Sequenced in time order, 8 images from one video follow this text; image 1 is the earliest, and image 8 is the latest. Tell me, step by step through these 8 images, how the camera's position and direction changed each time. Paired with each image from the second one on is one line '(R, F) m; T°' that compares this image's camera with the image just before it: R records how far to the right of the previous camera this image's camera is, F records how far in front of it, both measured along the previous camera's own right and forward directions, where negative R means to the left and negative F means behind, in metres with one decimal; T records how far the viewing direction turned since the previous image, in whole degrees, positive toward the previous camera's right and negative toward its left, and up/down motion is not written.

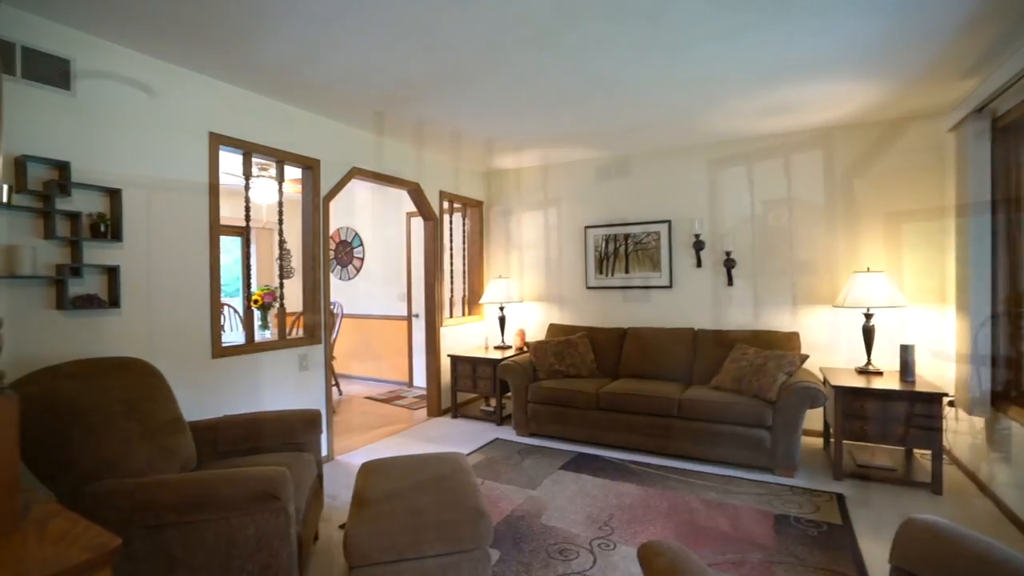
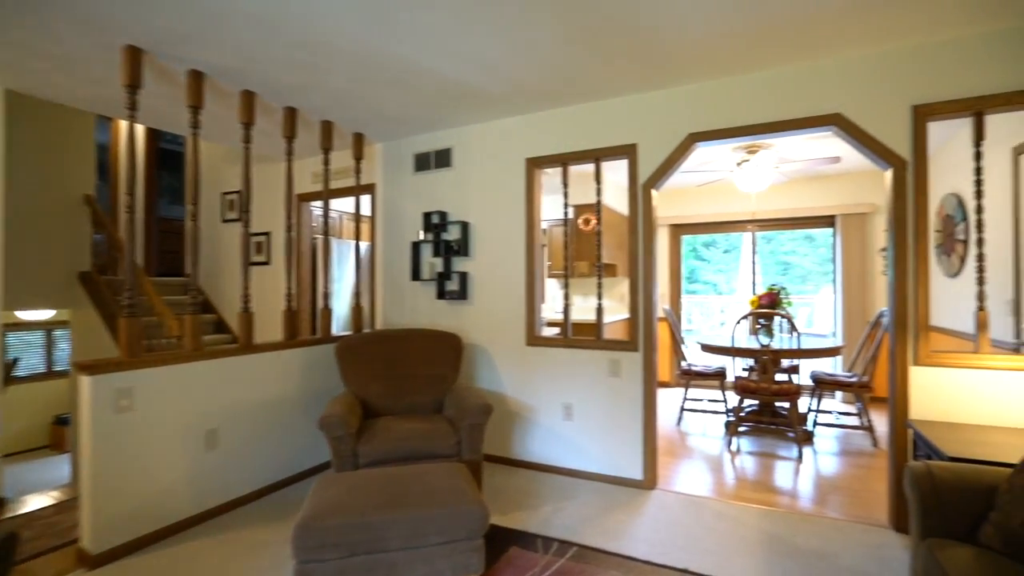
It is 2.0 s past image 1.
(+0.6, +0.3) m; +17°
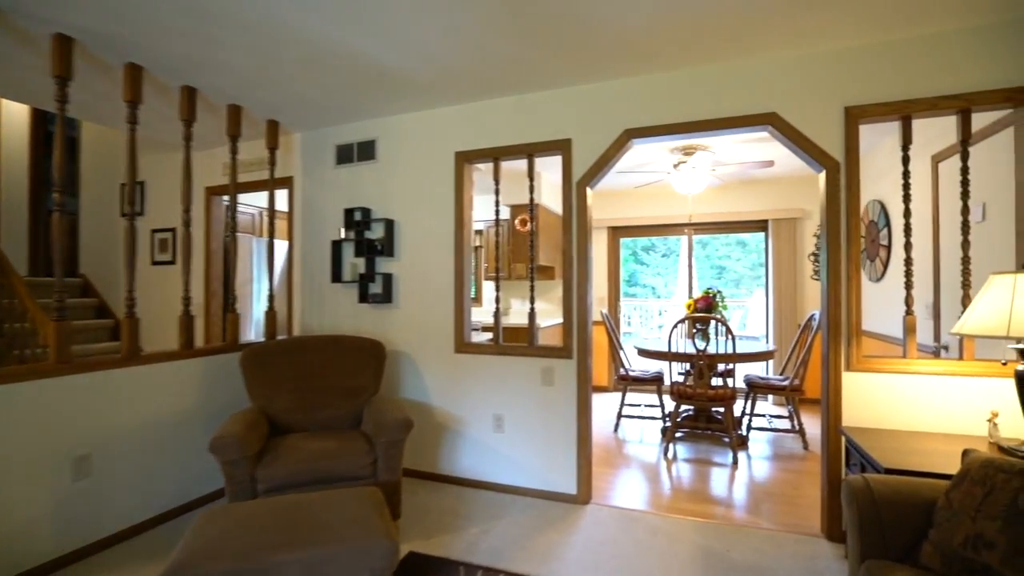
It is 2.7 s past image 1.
(+0.1, +0.2) m; +6°
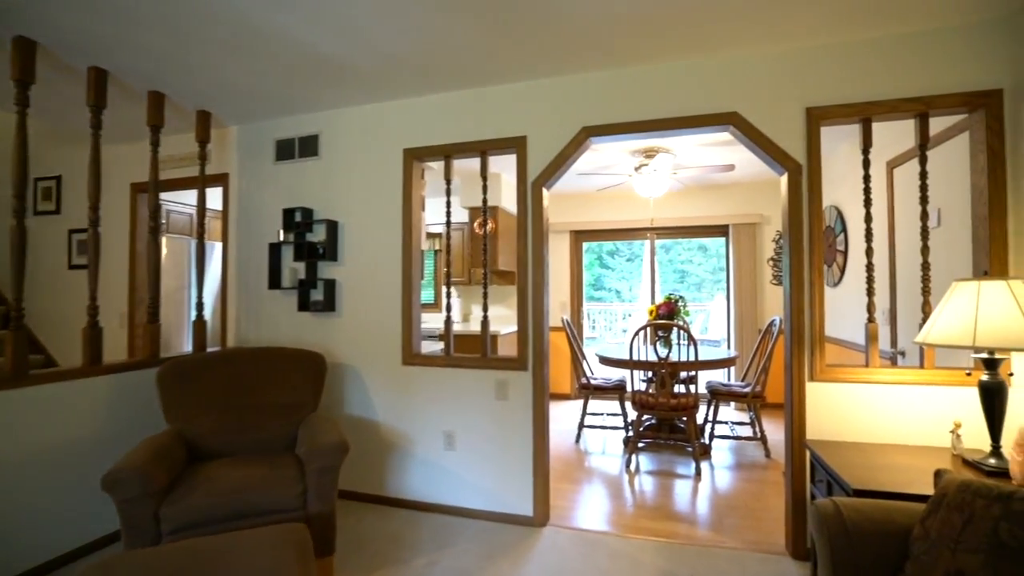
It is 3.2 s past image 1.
(+0.1, +0.2) m; +4°
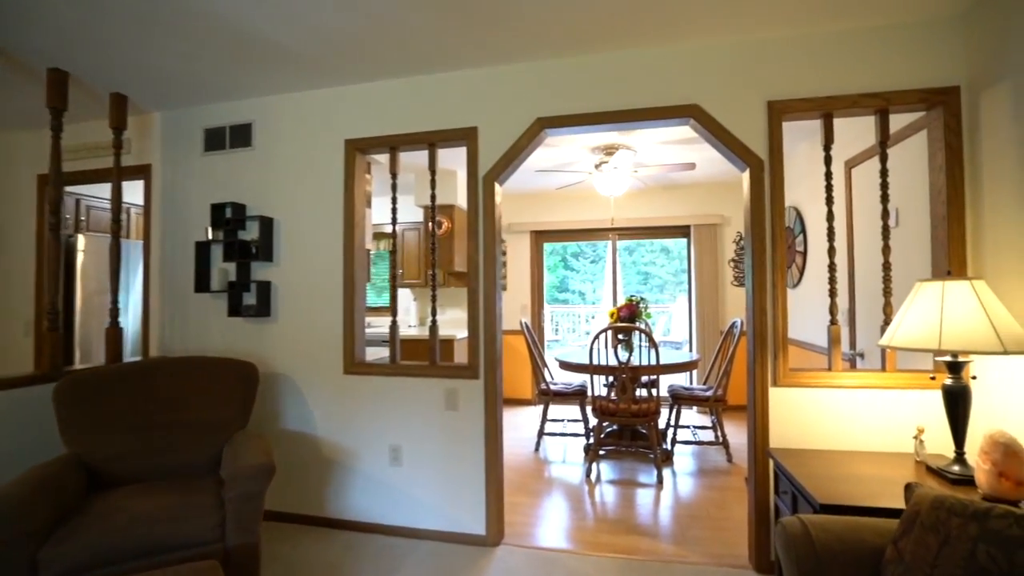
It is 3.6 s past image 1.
(+0.1, +0.2) m; +4°
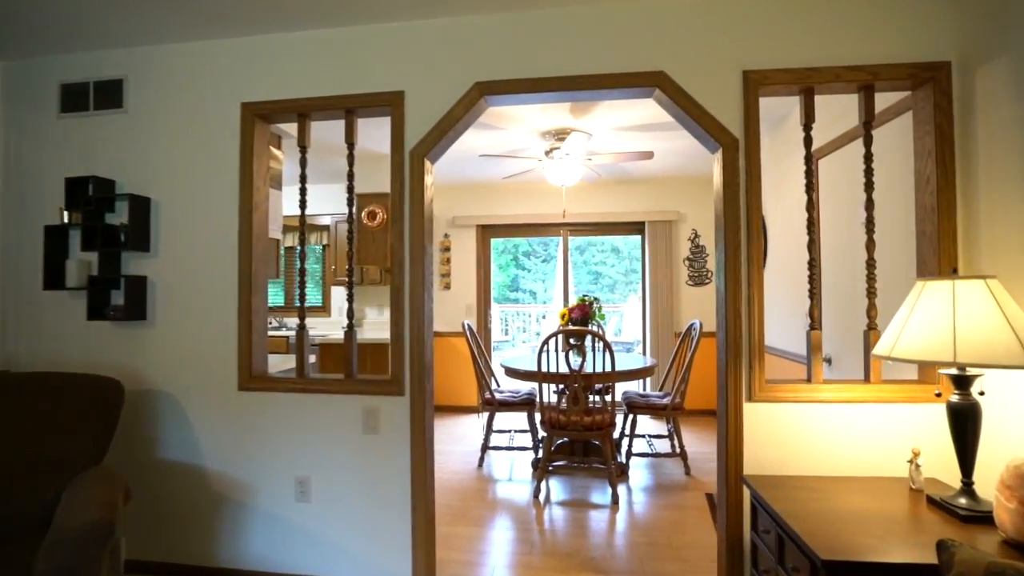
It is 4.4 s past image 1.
(+0.1, +0.4) m; +6°
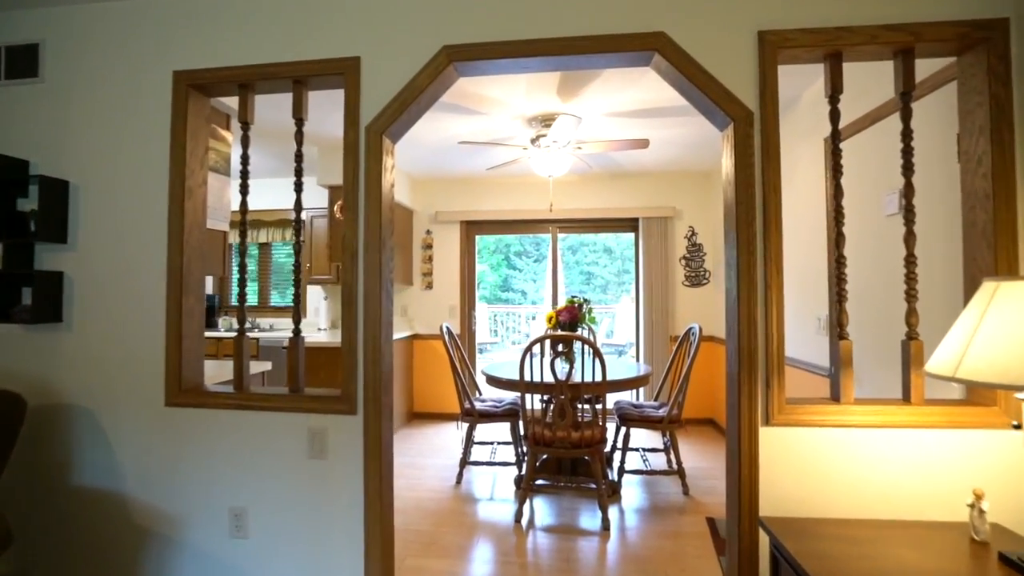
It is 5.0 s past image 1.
(+0.1, +0.3) m; +1°
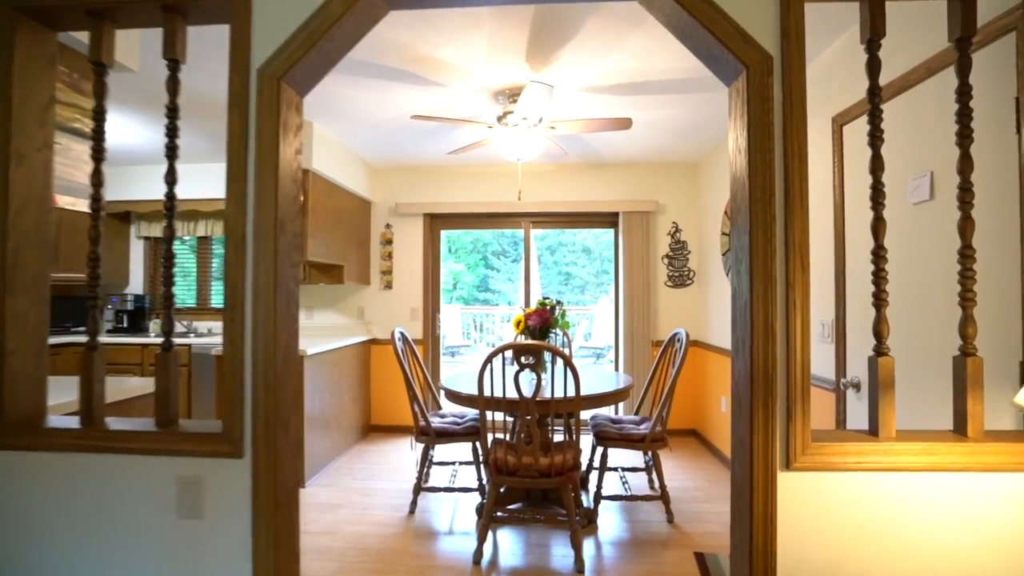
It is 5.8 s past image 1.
(+0.1, +0.4) m; +2°
